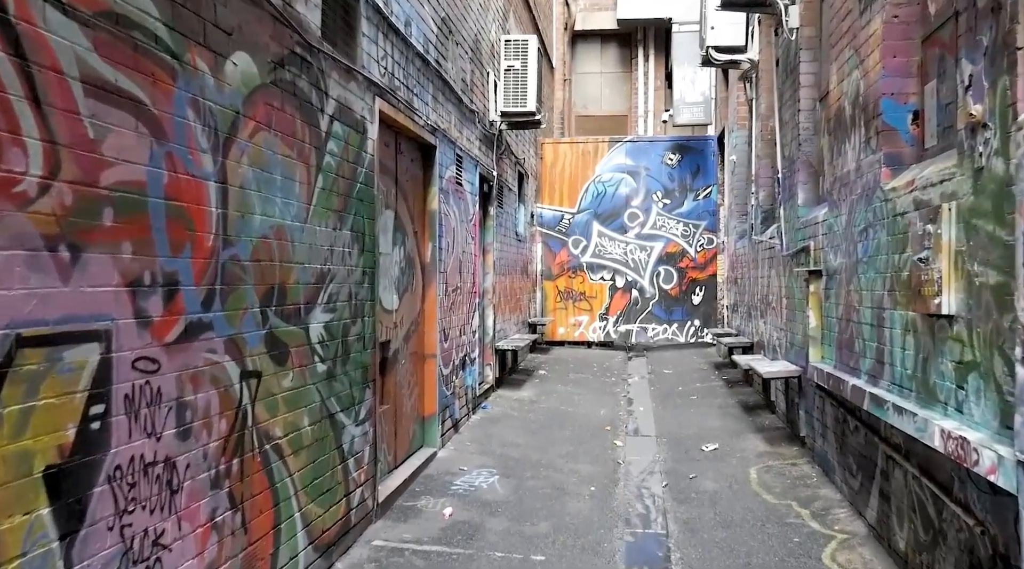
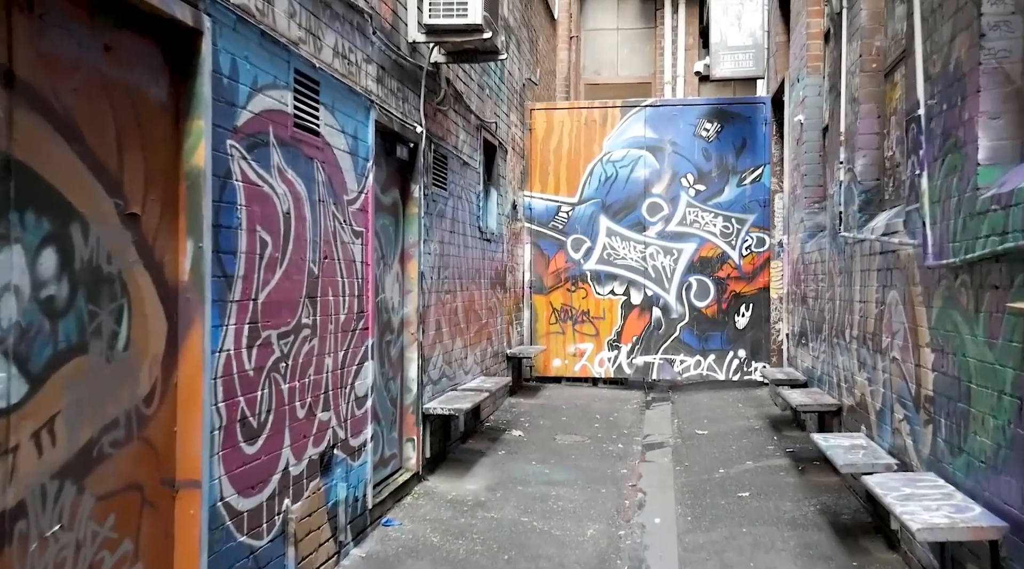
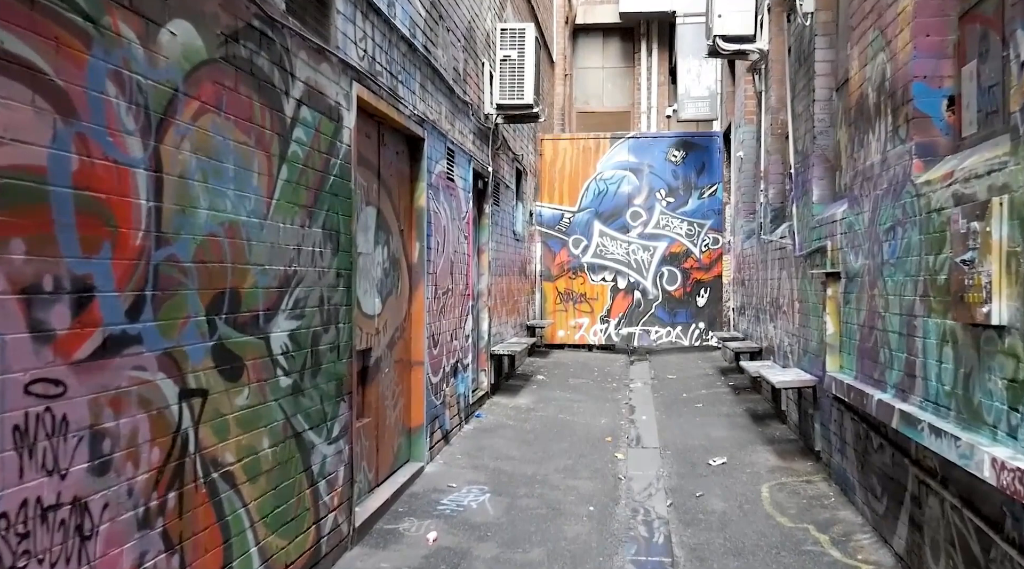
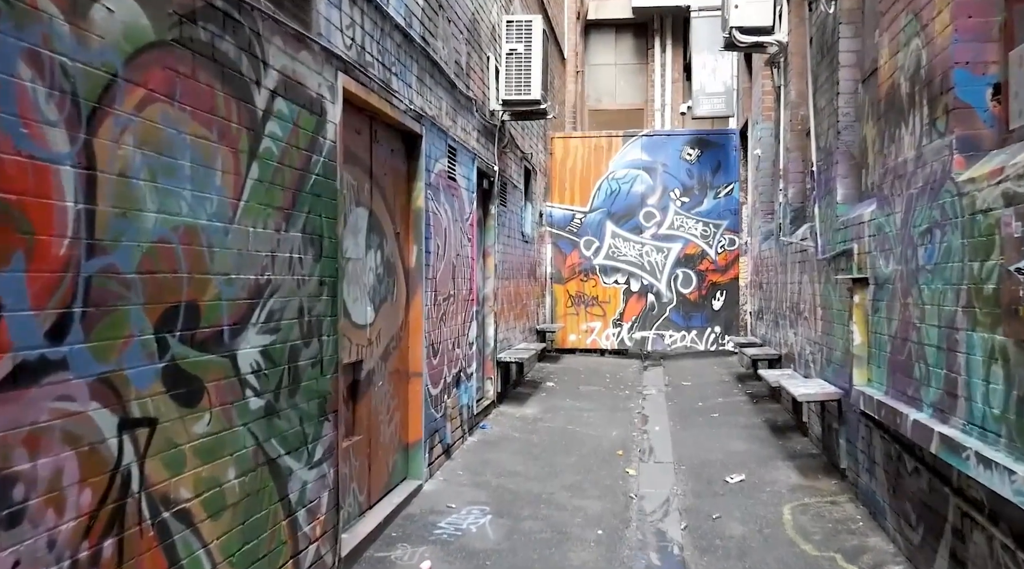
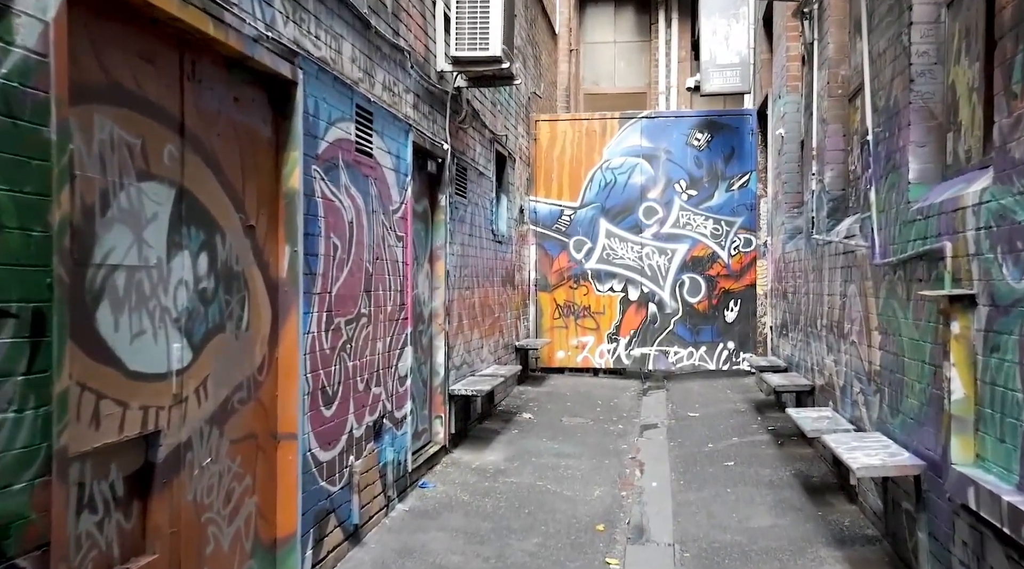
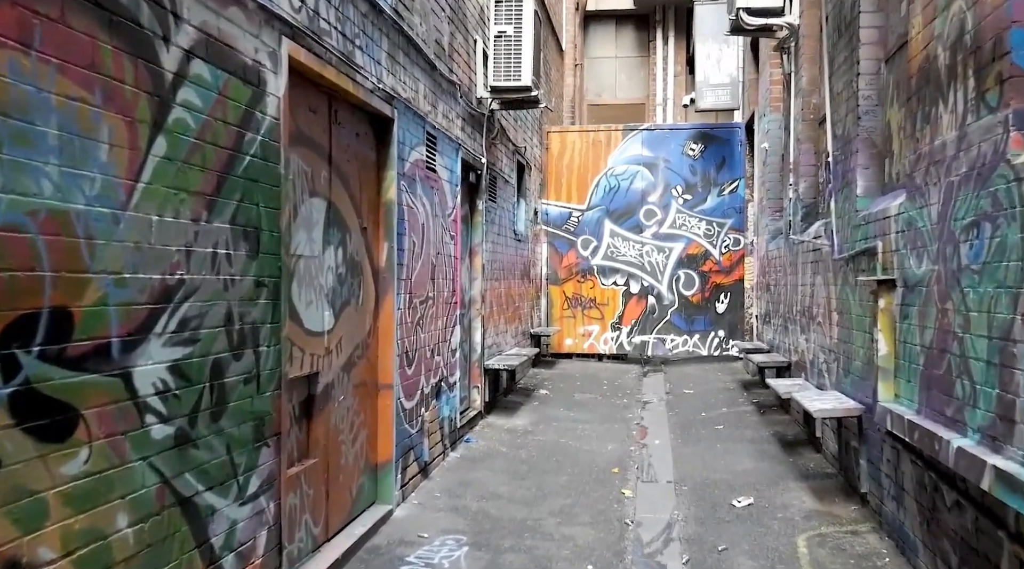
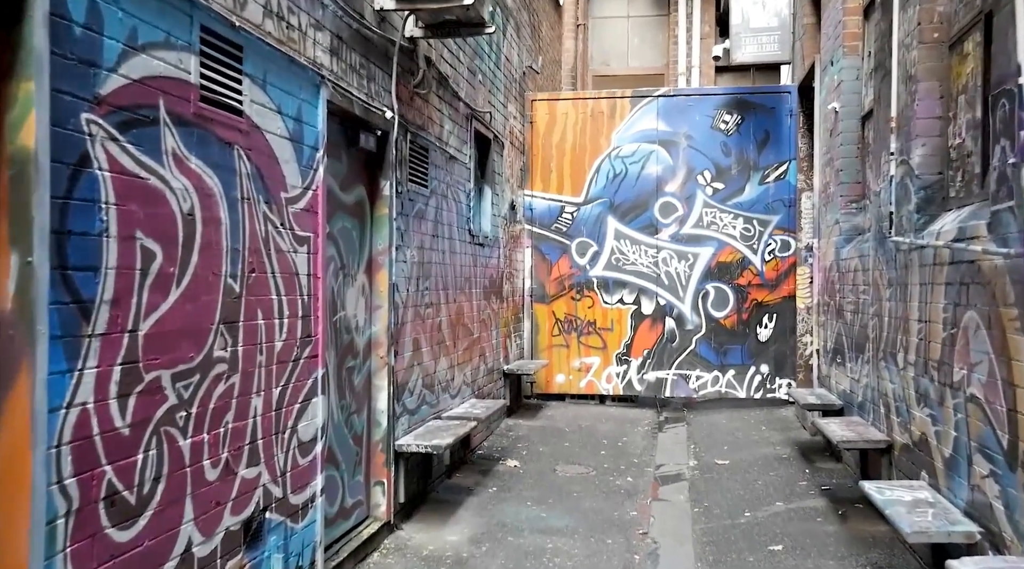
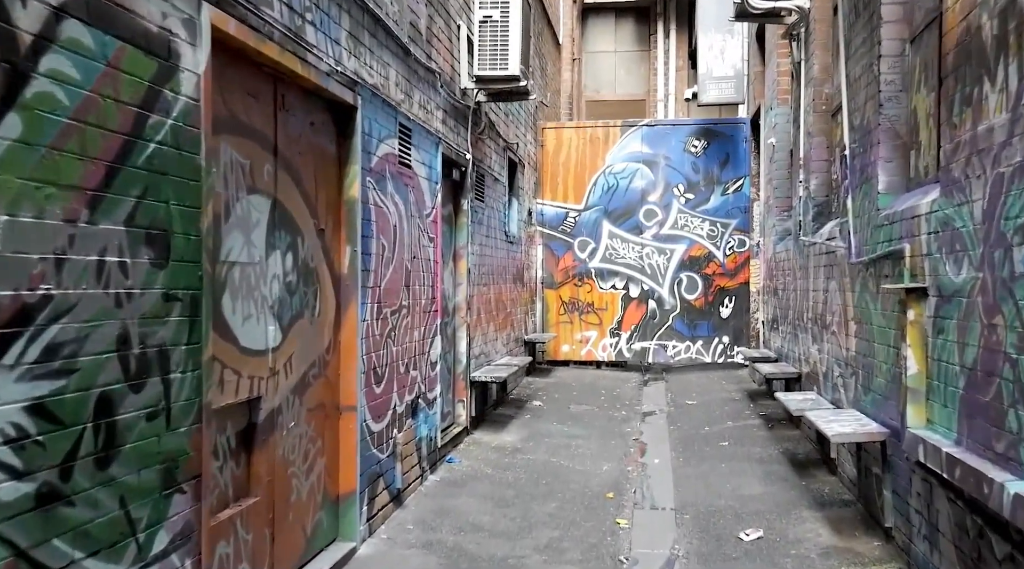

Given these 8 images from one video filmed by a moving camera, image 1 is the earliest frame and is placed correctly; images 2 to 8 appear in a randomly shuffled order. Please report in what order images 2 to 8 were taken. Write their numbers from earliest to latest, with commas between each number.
3, 4, 6, 8, 5, 2, 7
